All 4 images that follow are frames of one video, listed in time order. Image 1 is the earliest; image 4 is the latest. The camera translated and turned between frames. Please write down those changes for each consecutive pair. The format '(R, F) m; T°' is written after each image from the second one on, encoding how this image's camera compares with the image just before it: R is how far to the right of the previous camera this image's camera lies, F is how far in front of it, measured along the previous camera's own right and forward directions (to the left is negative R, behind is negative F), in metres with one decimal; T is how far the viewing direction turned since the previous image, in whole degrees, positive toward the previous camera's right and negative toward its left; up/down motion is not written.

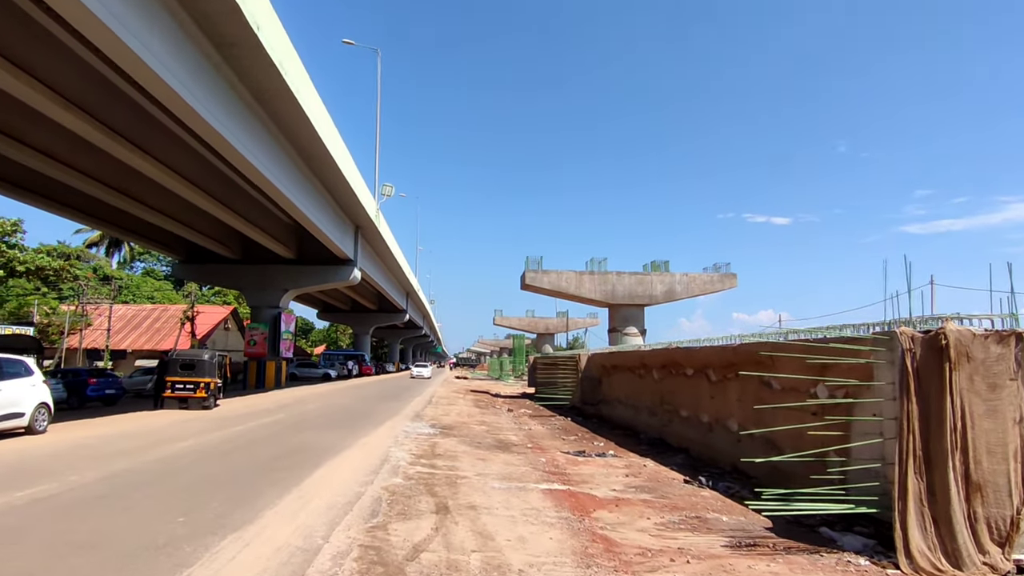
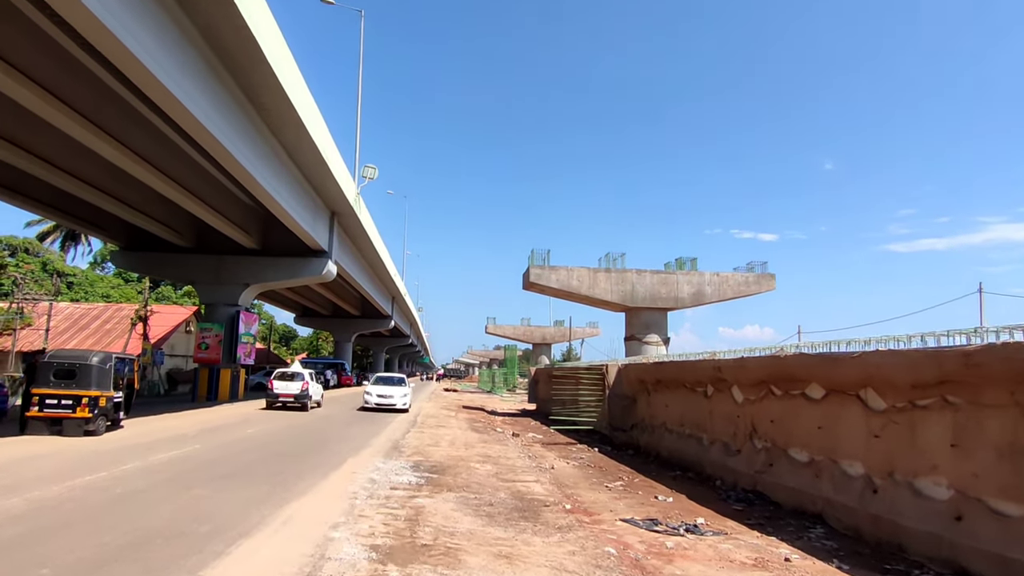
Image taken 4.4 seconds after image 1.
(-0.6, +4.7) m; +1°
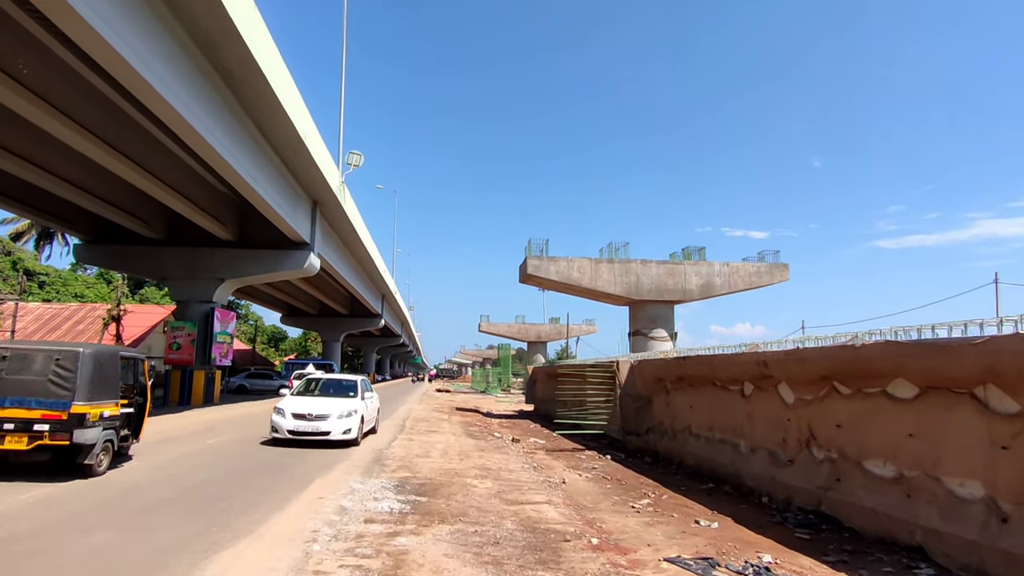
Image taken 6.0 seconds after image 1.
(-0.2, +1.8) m; +1°
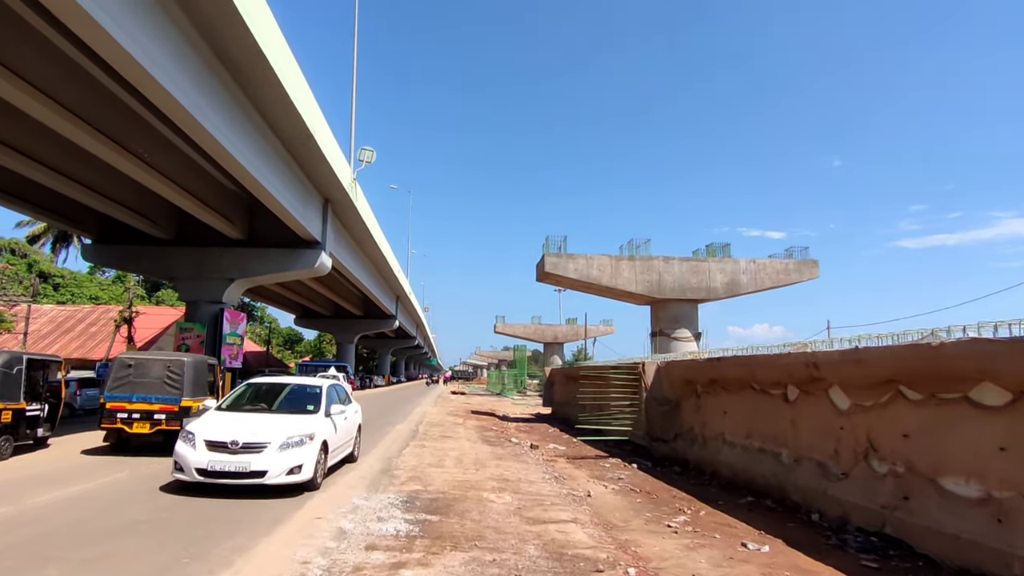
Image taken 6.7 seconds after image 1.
(-0.1, +0.9) m; -1°
